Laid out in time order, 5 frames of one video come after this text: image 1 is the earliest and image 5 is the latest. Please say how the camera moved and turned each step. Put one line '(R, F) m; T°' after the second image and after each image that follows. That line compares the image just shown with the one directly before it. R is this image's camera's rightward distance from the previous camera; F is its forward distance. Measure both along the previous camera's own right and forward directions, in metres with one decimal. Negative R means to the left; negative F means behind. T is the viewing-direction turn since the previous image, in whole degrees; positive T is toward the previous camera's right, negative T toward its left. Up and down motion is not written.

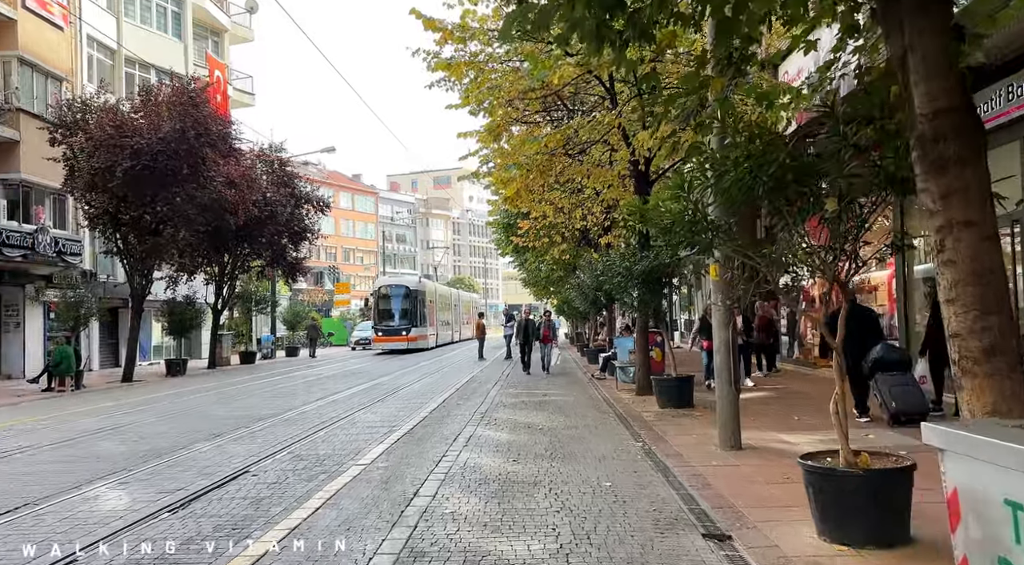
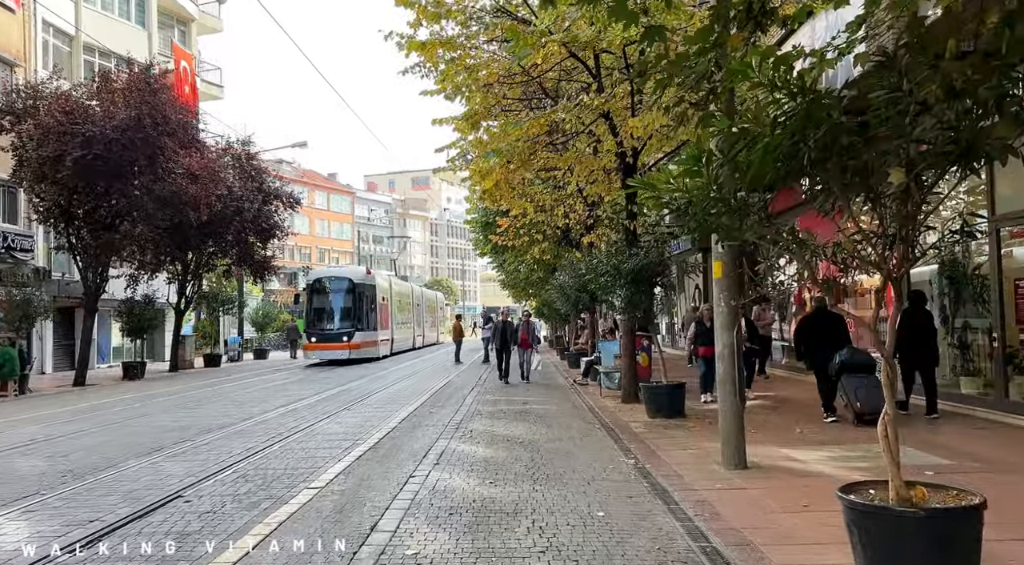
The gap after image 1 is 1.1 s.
(0.0, +1.0) m; +2°
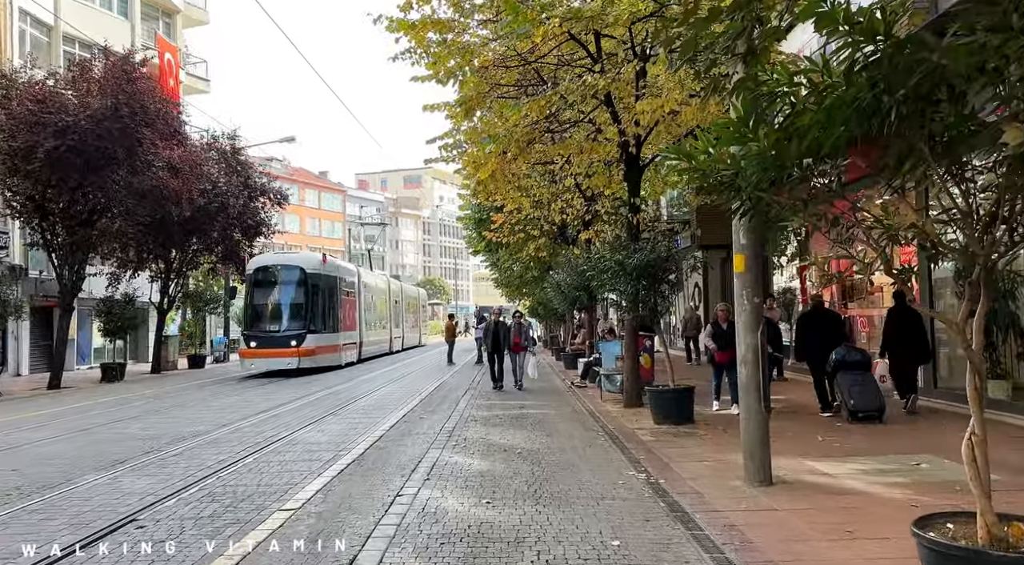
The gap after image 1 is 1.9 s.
(-0.1, +0.8) m; +1°
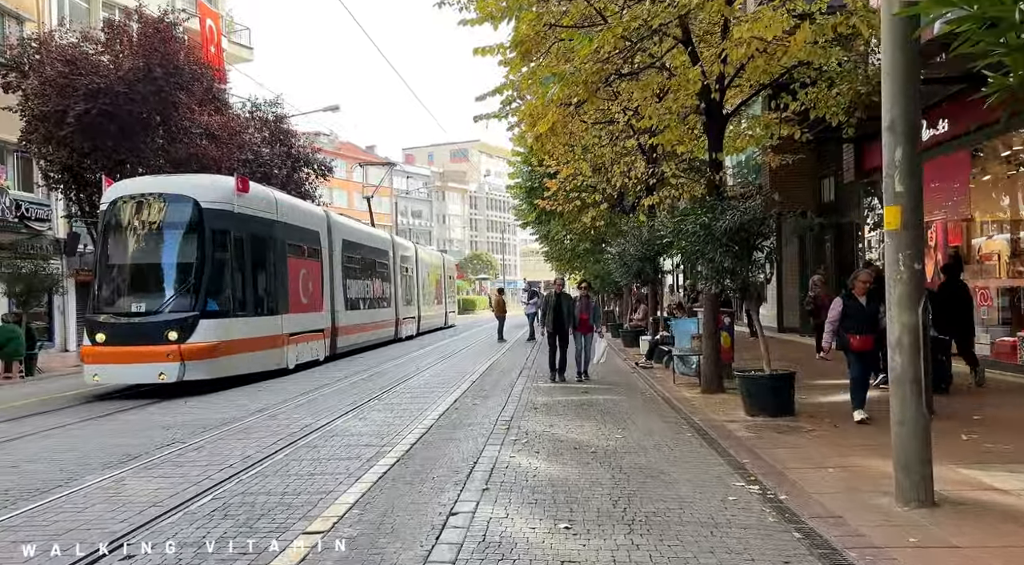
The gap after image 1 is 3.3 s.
(-0.3, +1.5) m; -4°
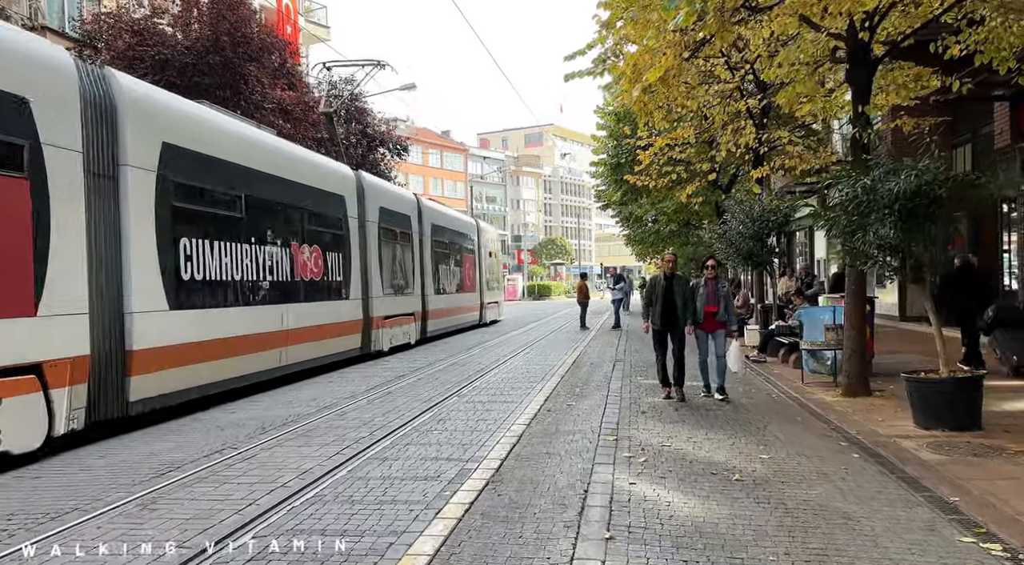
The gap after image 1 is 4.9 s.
(-0.4, +1.6) m; -6°
